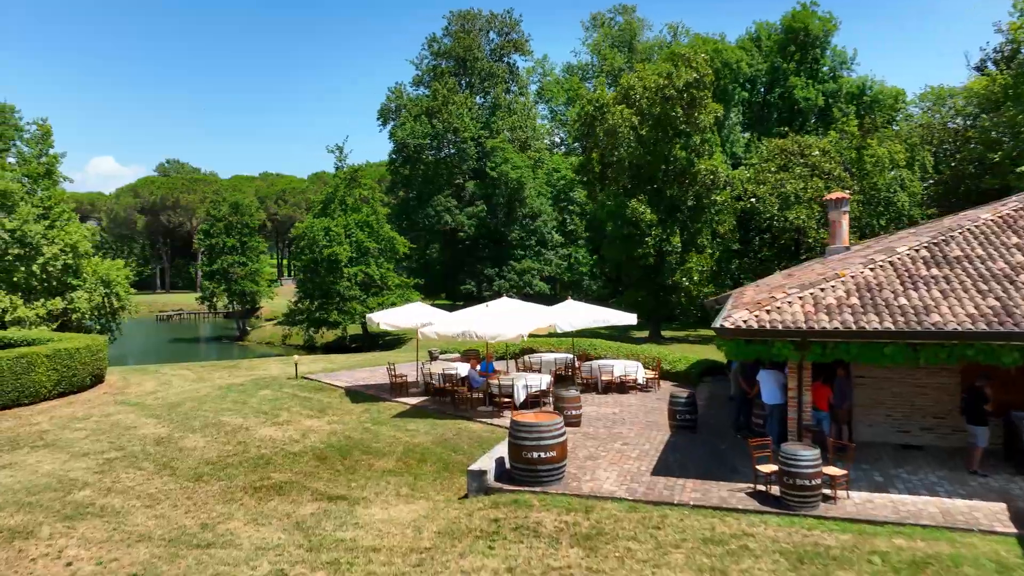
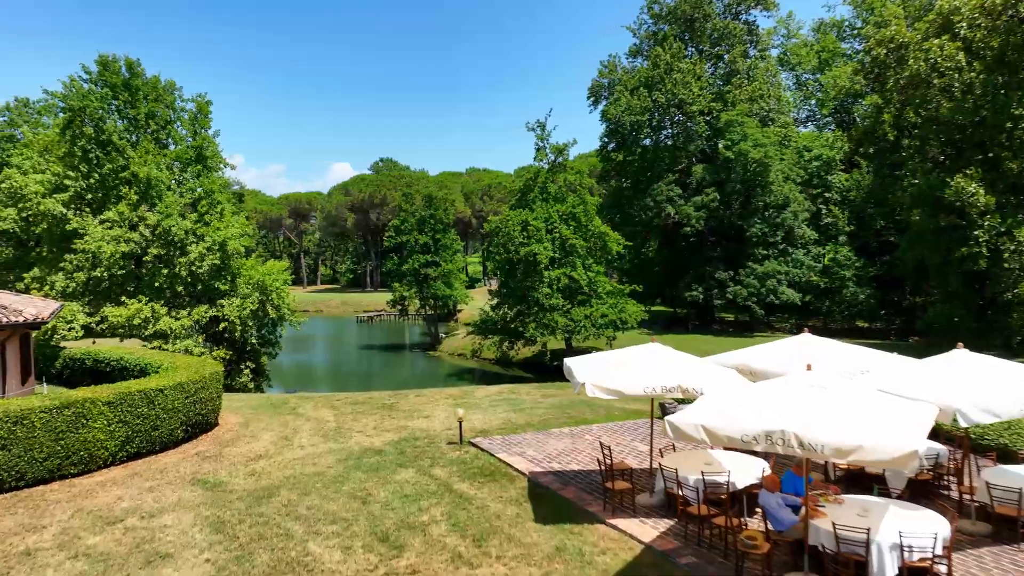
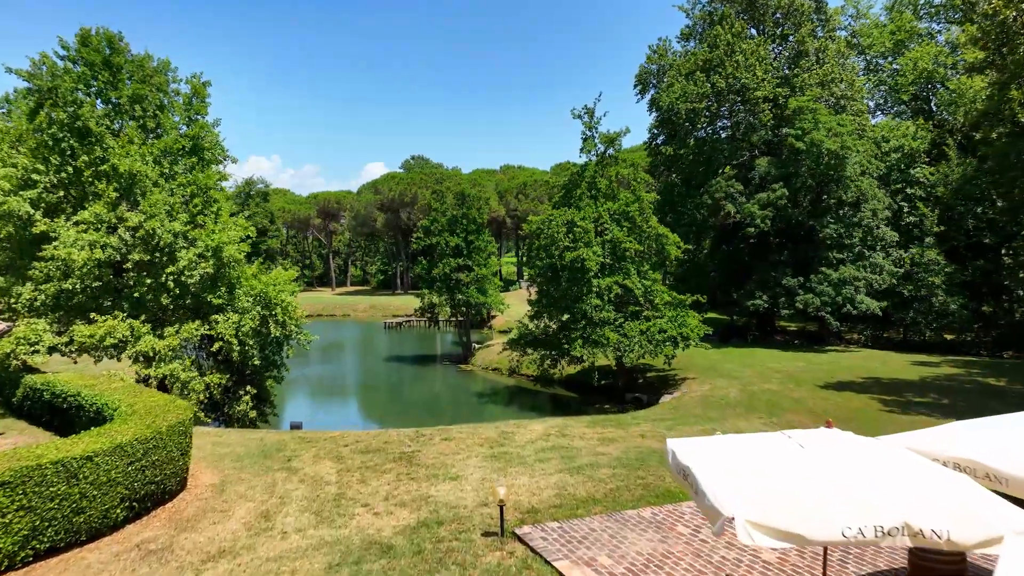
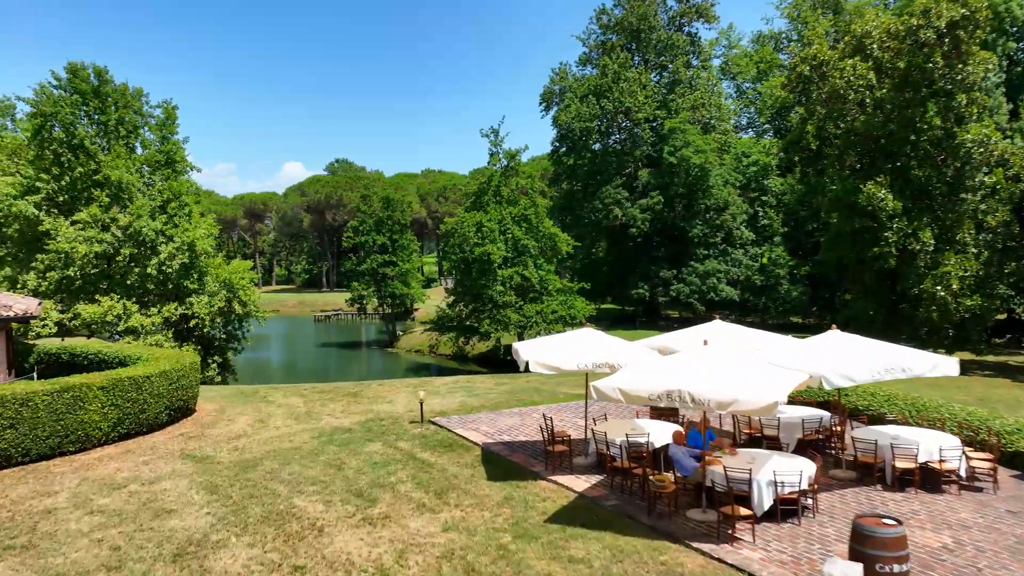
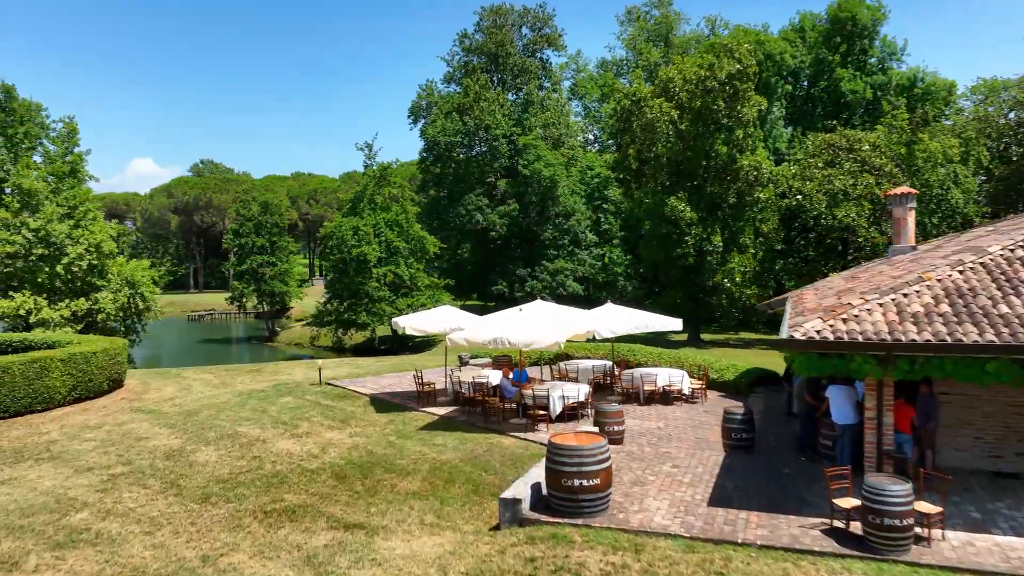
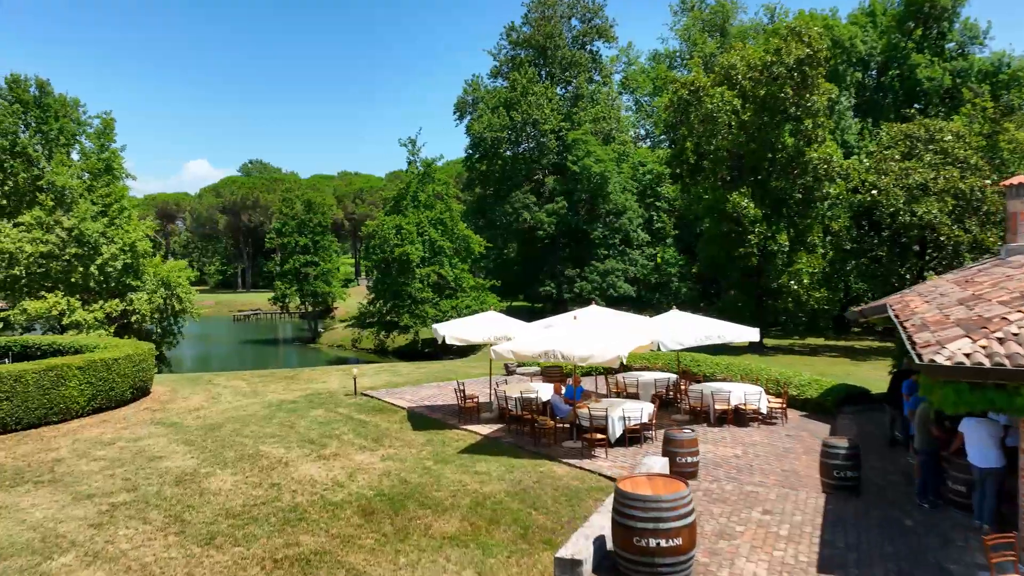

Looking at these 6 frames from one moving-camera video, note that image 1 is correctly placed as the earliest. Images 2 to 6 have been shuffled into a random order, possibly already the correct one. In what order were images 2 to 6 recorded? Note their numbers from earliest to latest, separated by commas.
5, 6, 4, 2, 3
